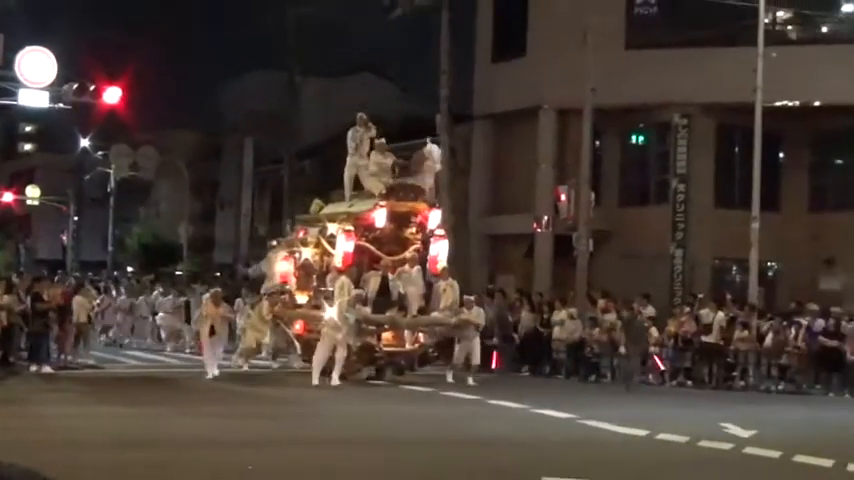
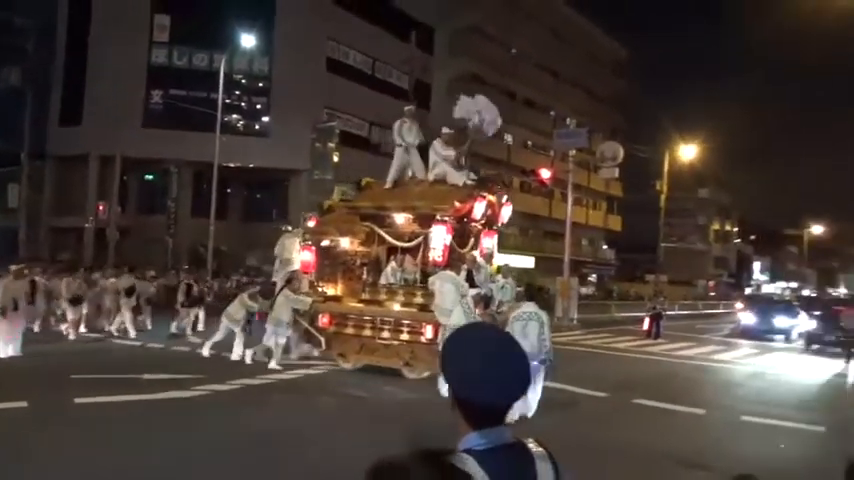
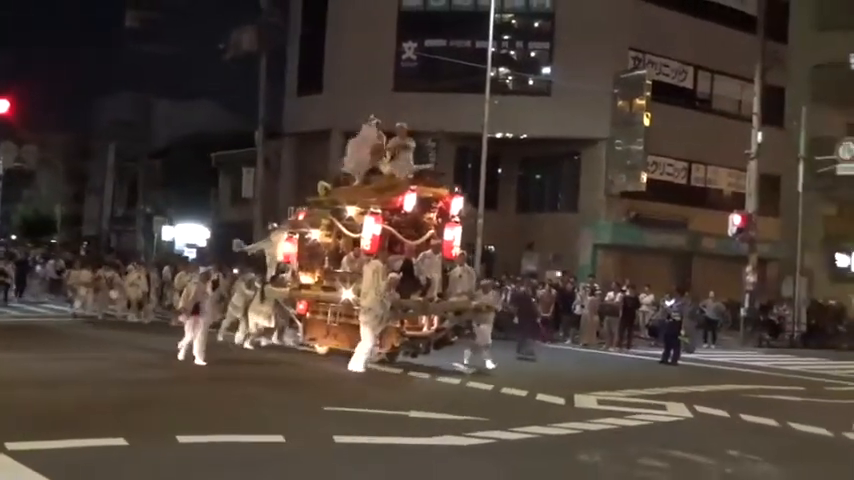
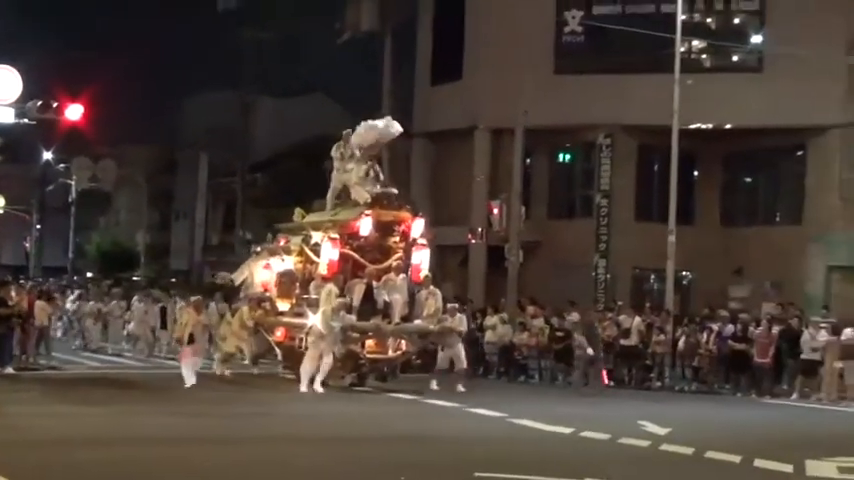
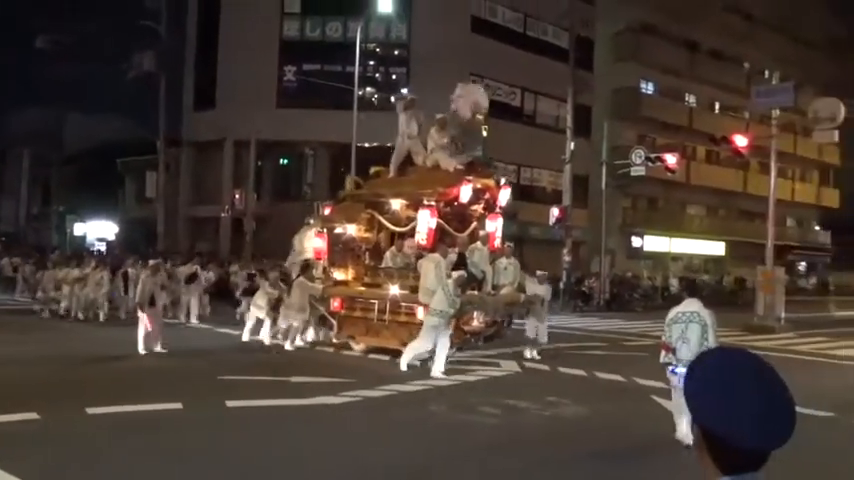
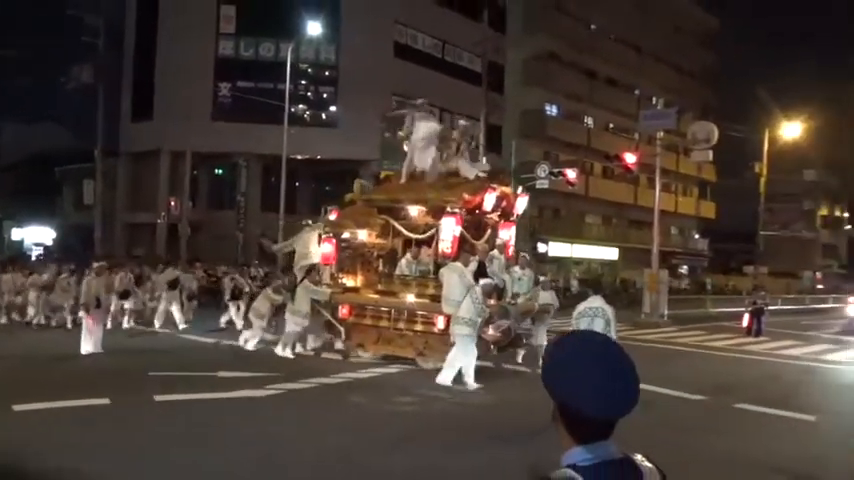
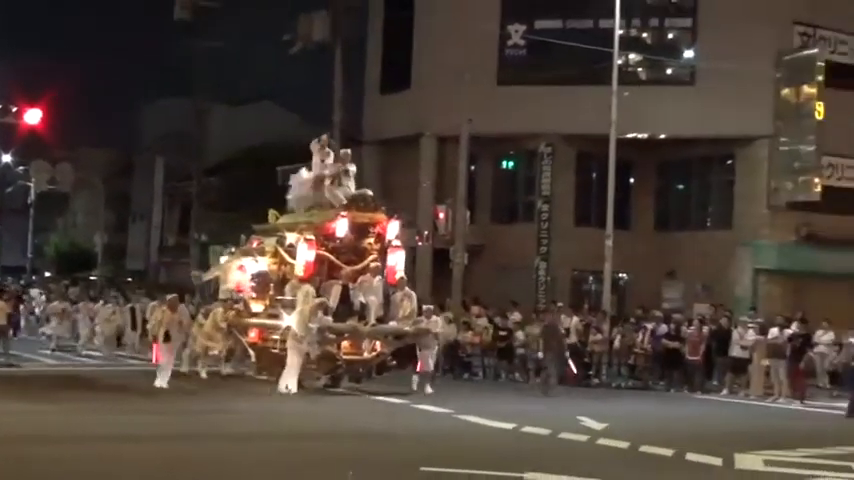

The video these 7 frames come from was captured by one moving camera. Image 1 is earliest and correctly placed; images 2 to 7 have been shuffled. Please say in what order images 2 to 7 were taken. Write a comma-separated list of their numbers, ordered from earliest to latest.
4, 7, 3, 5, 6, 2
